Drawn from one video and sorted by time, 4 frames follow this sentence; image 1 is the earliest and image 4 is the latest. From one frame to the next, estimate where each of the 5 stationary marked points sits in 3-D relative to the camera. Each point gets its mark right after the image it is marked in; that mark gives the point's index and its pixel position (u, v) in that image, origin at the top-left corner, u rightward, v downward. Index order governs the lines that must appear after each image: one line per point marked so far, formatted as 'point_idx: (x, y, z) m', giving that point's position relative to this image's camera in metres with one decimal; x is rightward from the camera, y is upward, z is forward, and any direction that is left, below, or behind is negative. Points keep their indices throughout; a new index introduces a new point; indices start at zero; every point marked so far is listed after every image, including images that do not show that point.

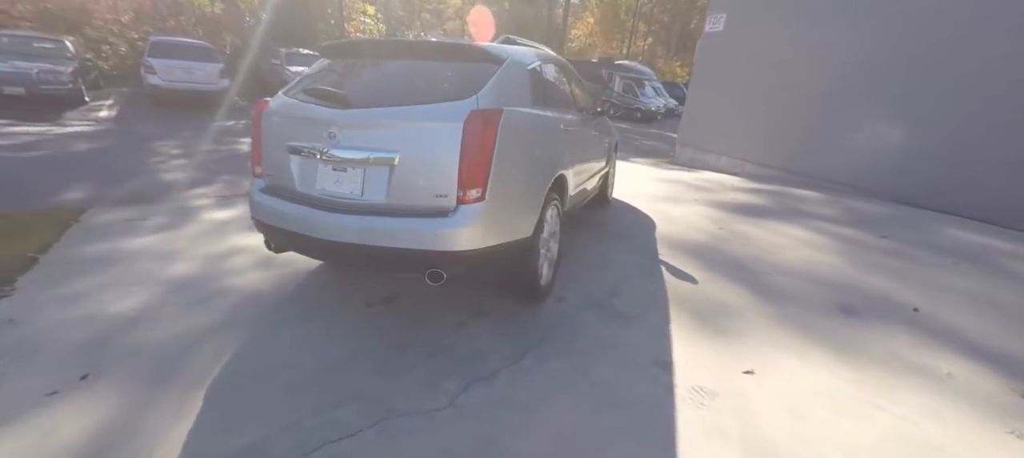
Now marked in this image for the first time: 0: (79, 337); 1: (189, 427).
0: (-2.5, -0.6, +2.8) m
1: (-1.5, -0.9, +2.3) m
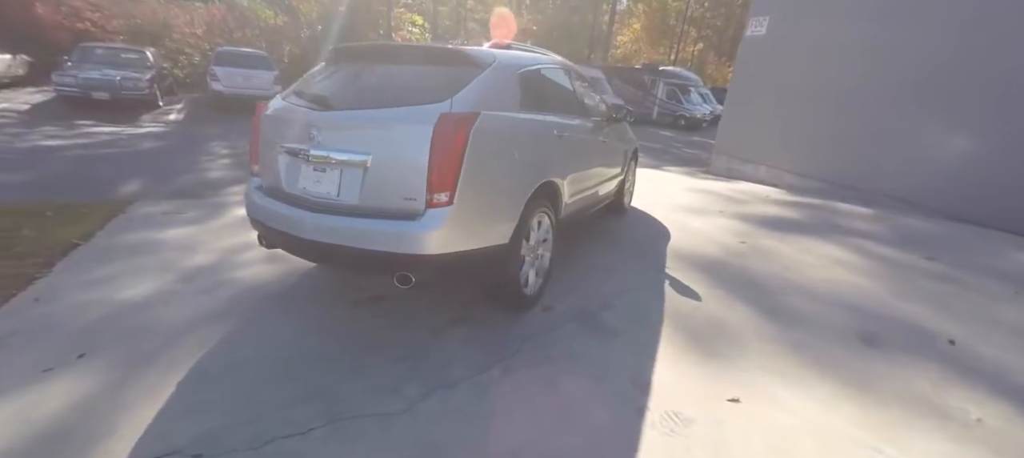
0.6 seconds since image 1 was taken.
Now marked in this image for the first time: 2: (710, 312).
0: (-2.7, -0.5, +3.1) m
1: (-1.8, -0.9, +2.5) m
2: (+1.5, -0.6, +3.7) m
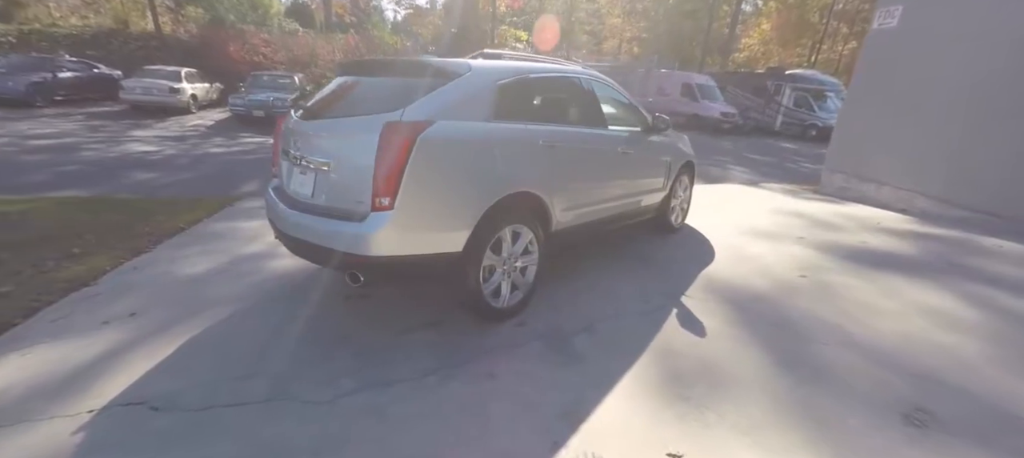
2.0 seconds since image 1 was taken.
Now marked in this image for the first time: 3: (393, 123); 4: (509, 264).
0: (-2.8, -0.4, +3.9) m
1: (-2.2, -0.8, +3.1) m
2: (+1.2, -0.8, +3.2) m
3: (-0.7, +0.6, +3.0) m
4: (0.0, -0.2, +3.5) m
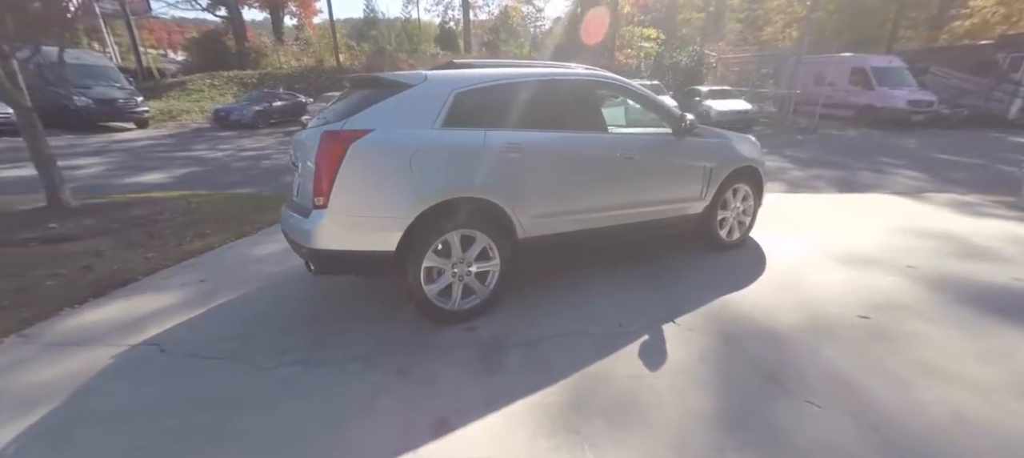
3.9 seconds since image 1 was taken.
0: (-2.7, -0.3, +4.8) m
1: (-2.5, -0.7, +3.8) m
2: (+0.7, -0.8, +2.4) m
3: (-1.1, +0.7, +3.1) m
4: (-0.3, -0.2, +3.2) m
